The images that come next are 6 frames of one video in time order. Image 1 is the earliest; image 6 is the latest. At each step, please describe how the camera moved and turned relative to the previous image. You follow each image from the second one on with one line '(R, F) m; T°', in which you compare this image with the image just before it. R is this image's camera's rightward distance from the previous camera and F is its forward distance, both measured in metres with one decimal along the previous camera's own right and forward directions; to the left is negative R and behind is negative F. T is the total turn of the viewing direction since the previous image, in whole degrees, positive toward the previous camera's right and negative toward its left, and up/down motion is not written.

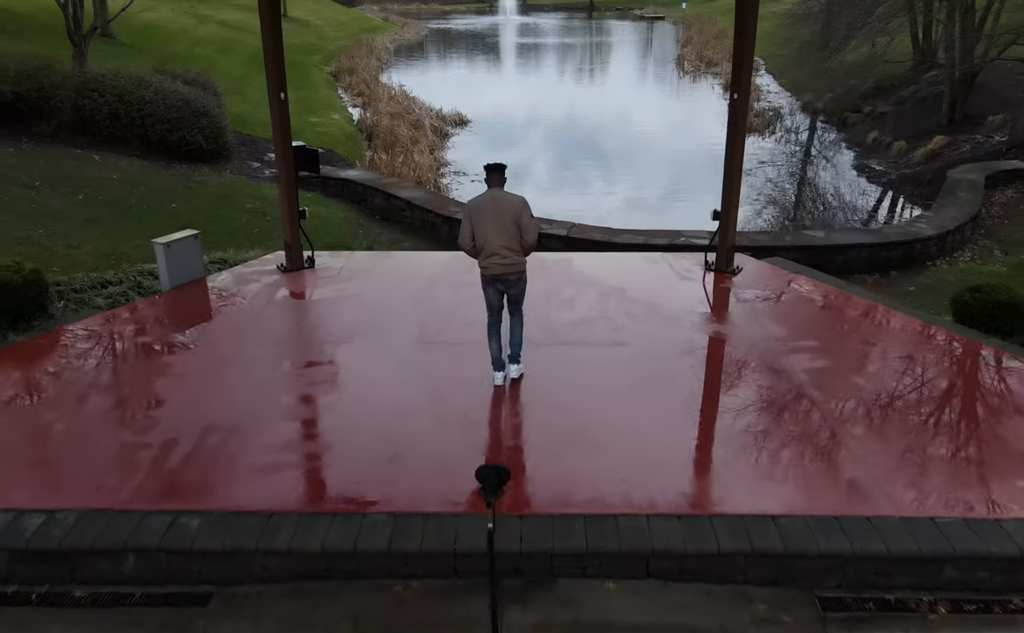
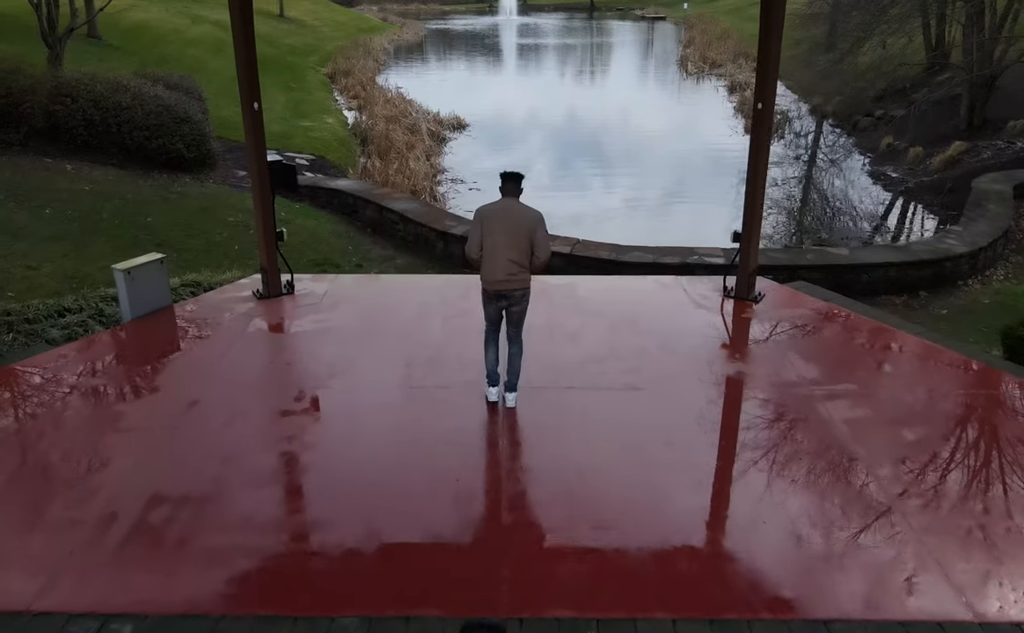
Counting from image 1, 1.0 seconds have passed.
(0.0, +0.5) m; 0°
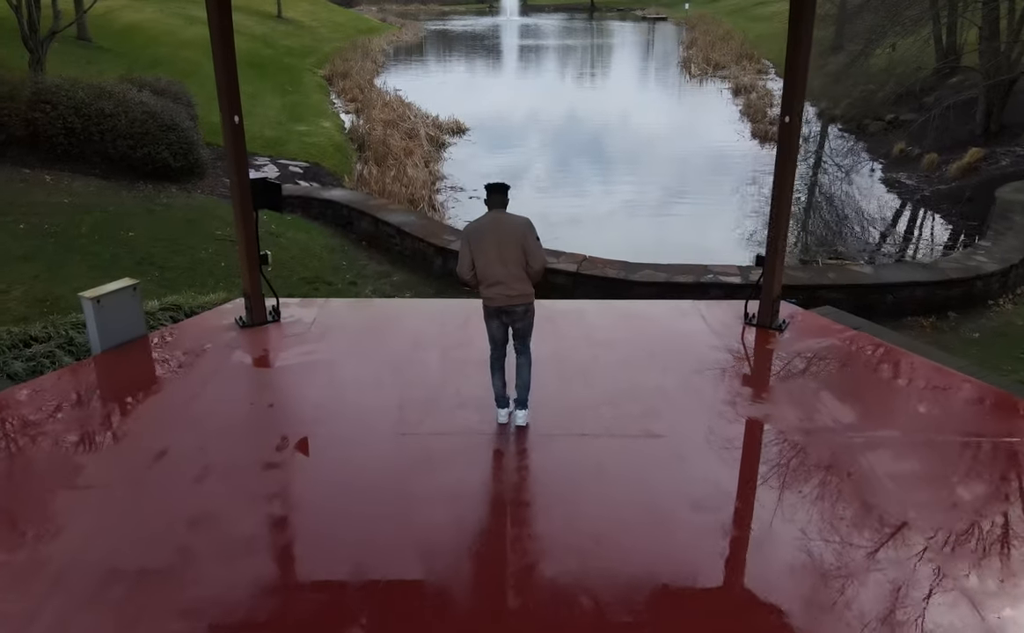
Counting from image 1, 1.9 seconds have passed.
(0.0, +0.4) m; 0°
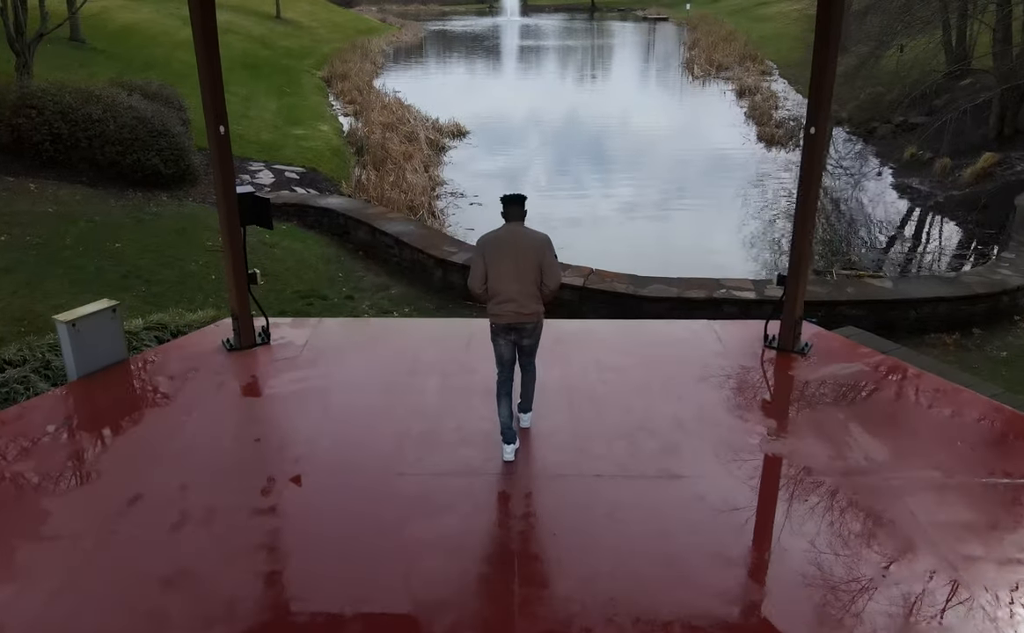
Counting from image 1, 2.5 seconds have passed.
(0.0, +0.3) m; 0°
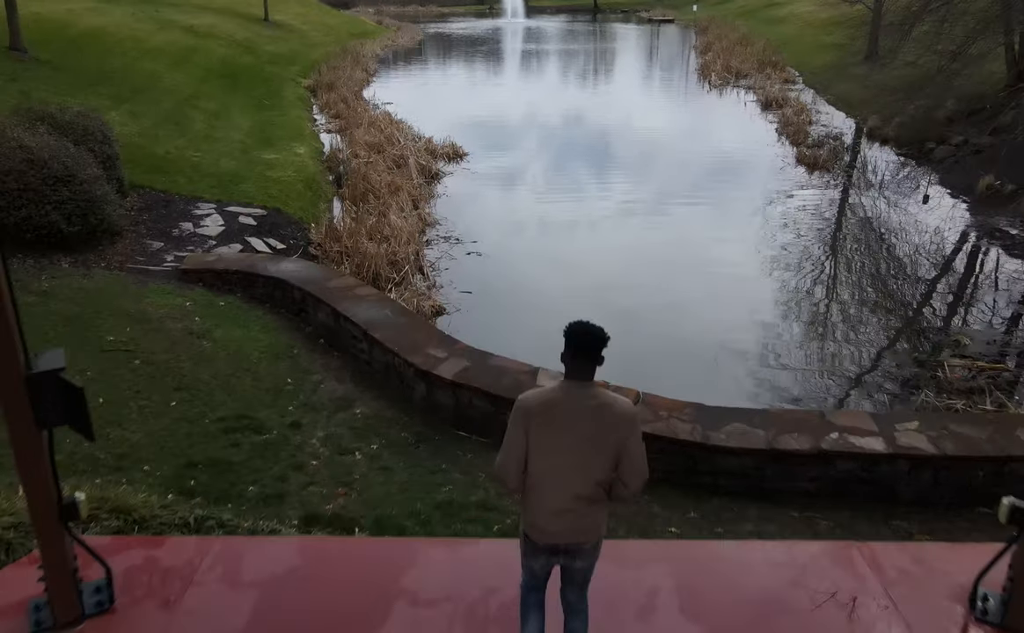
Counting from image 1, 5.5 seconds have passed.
(-0.1, +1.9) m; 0°
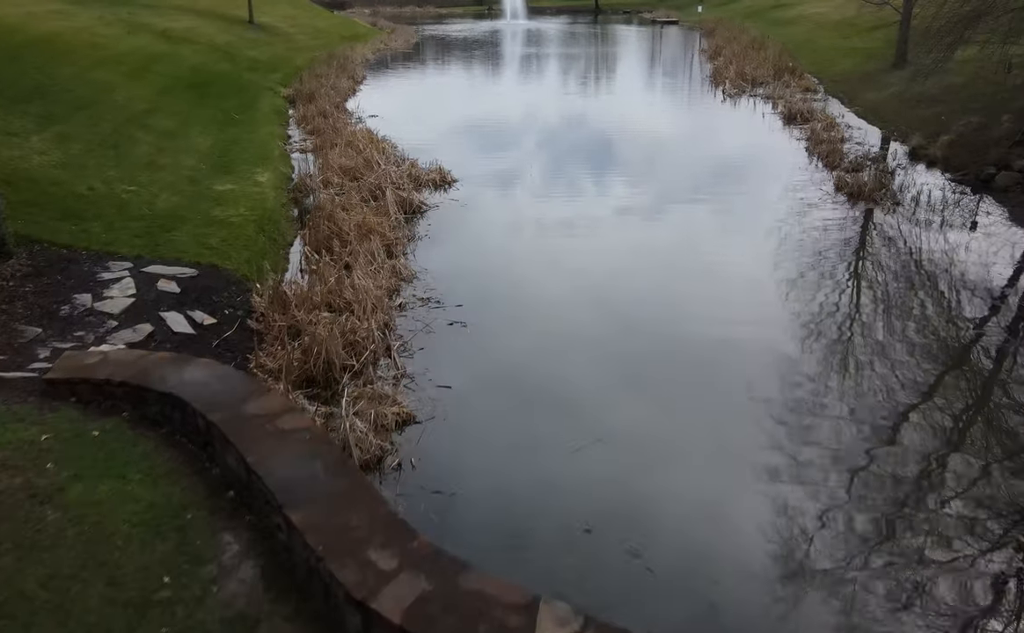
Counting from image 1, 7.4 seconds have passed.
(+0.1, +1.7) m; 0°
